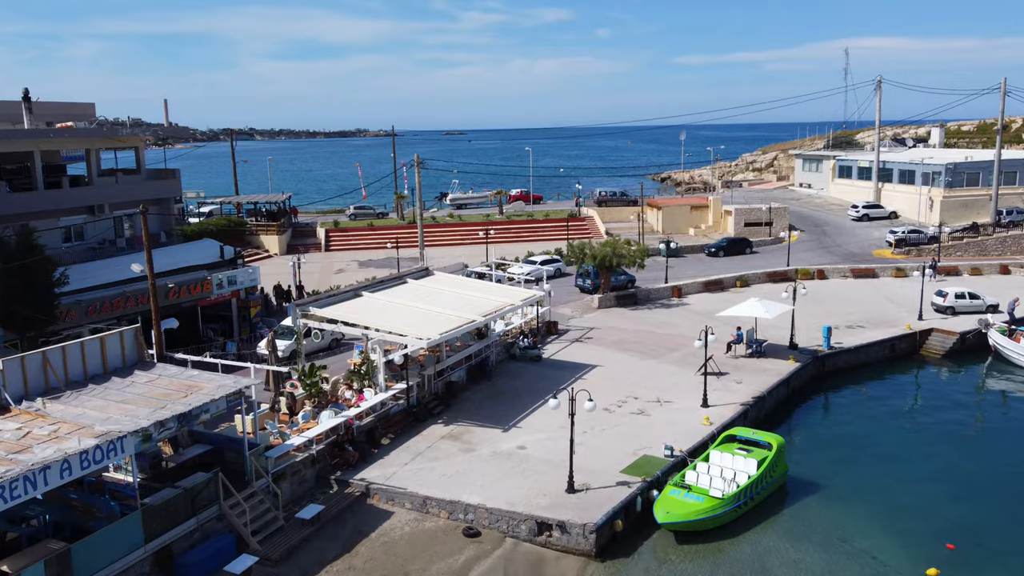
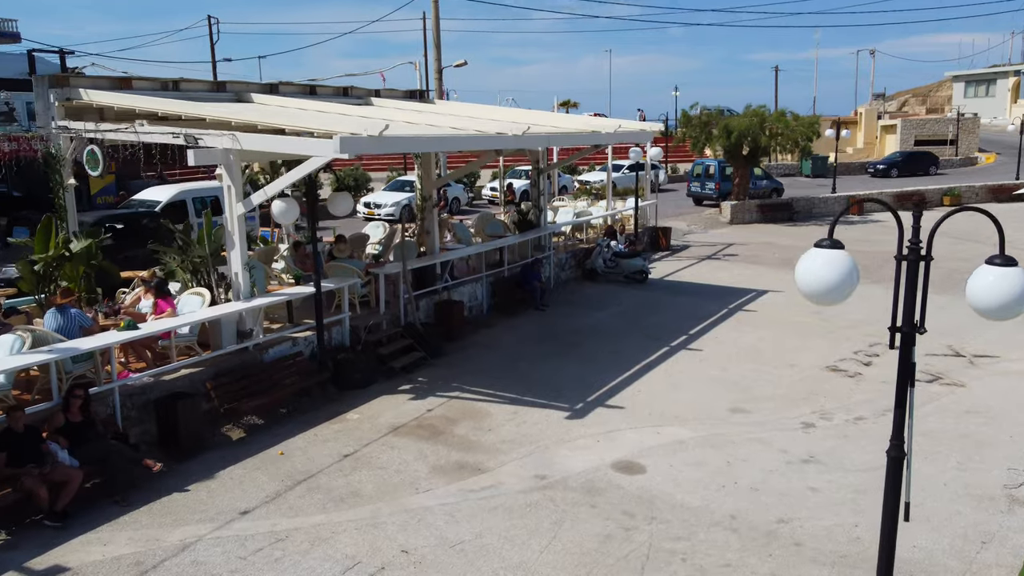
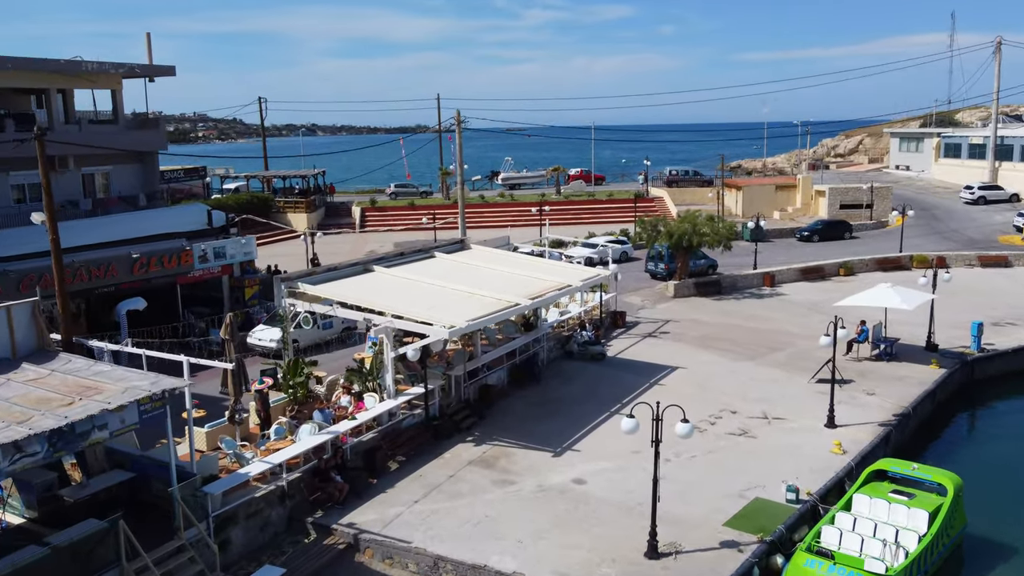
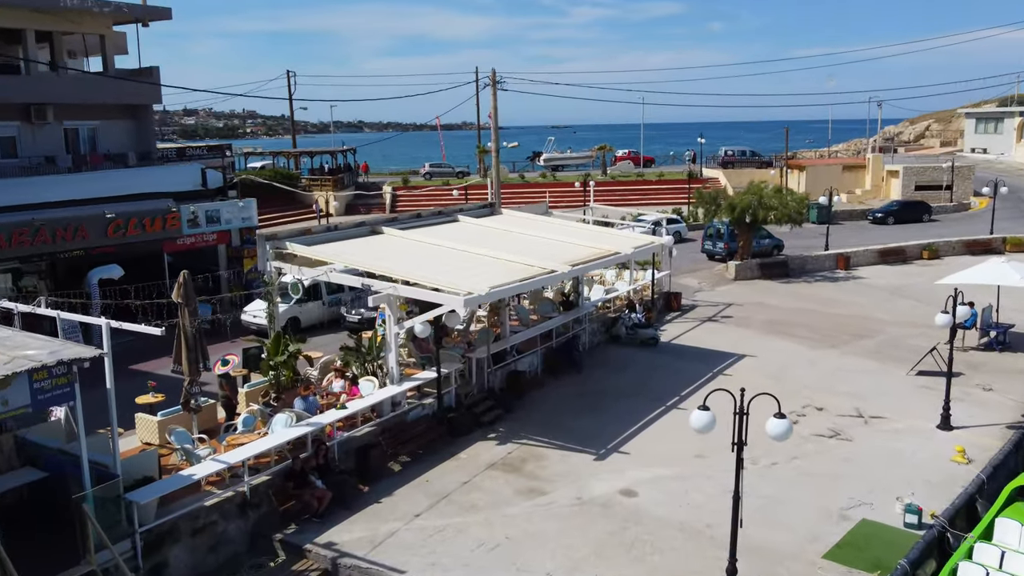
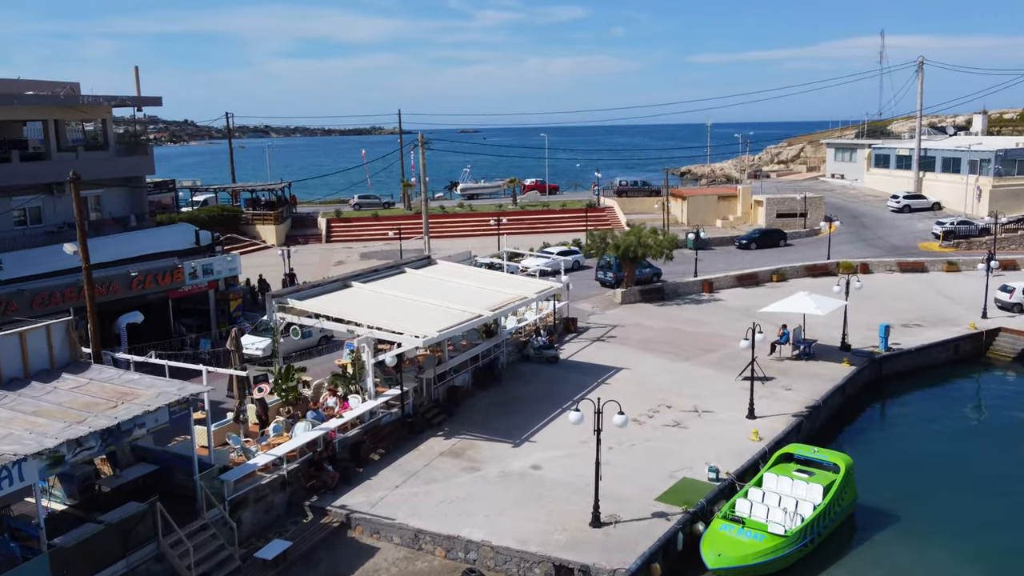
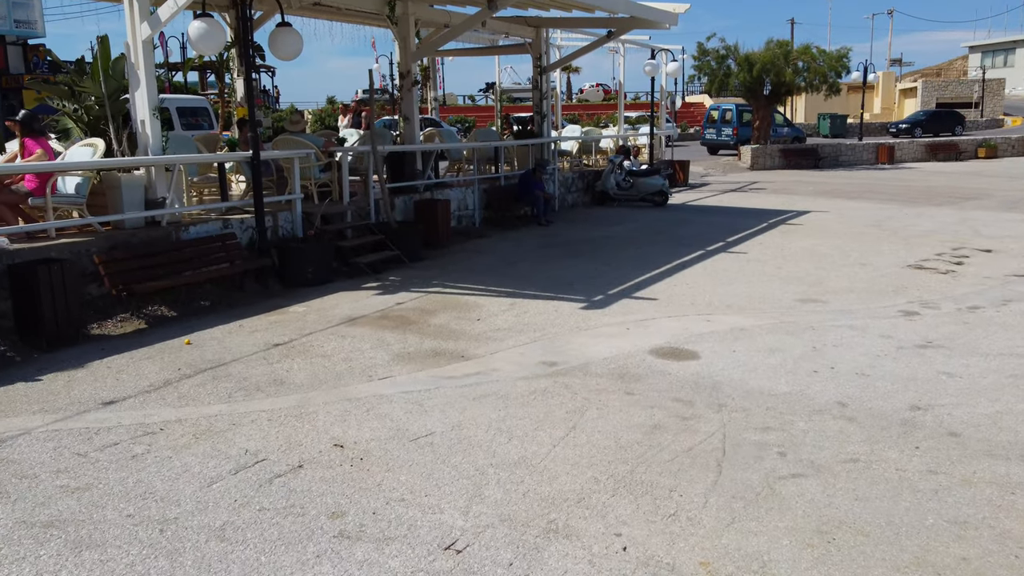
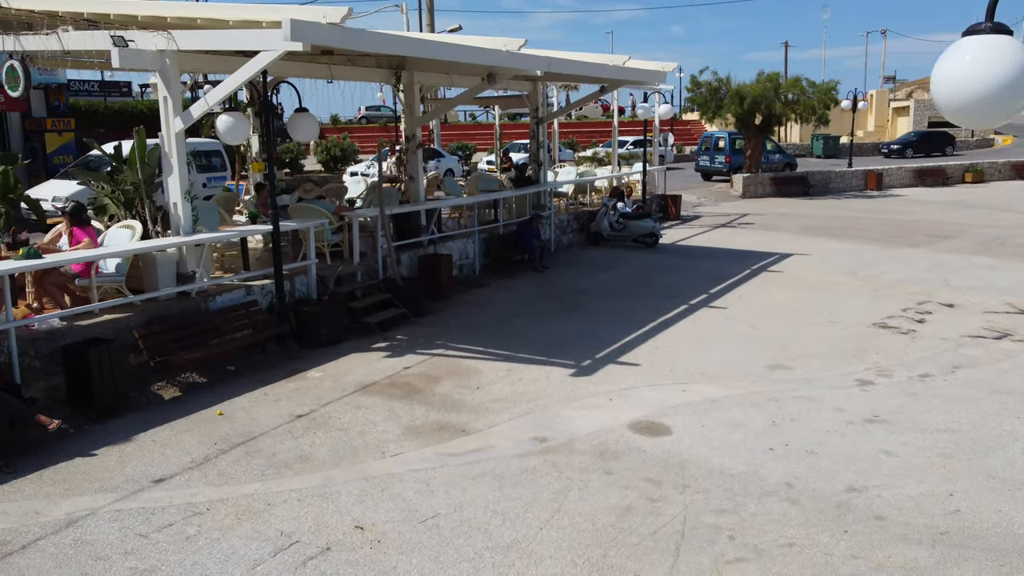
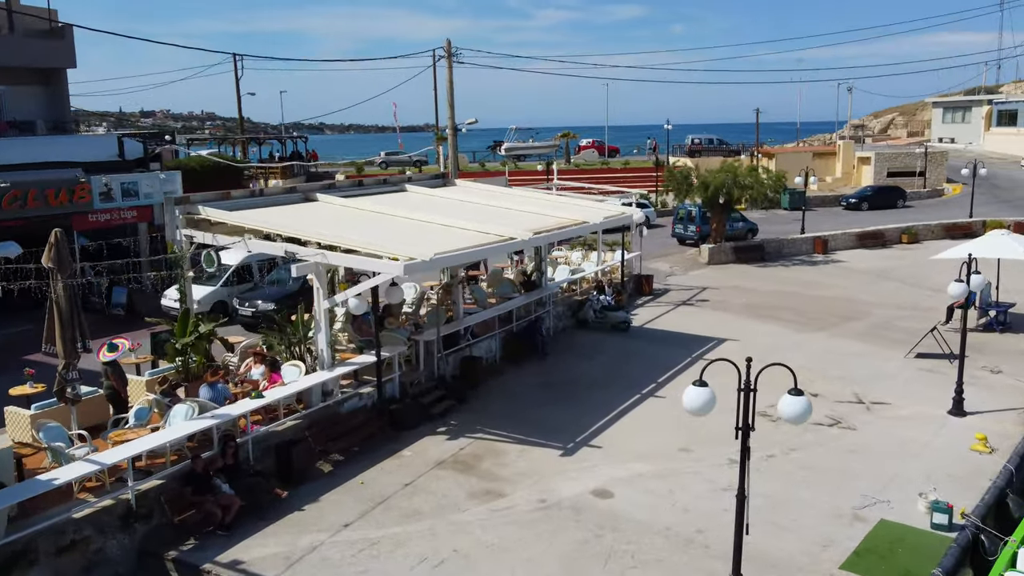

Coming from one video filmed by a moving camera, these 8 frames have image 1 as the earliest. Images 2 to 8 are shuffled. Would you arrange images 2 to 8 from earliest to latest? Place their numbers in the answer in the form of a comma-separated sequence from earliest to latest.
5, 3, 4, 8, 2, 7, 6
